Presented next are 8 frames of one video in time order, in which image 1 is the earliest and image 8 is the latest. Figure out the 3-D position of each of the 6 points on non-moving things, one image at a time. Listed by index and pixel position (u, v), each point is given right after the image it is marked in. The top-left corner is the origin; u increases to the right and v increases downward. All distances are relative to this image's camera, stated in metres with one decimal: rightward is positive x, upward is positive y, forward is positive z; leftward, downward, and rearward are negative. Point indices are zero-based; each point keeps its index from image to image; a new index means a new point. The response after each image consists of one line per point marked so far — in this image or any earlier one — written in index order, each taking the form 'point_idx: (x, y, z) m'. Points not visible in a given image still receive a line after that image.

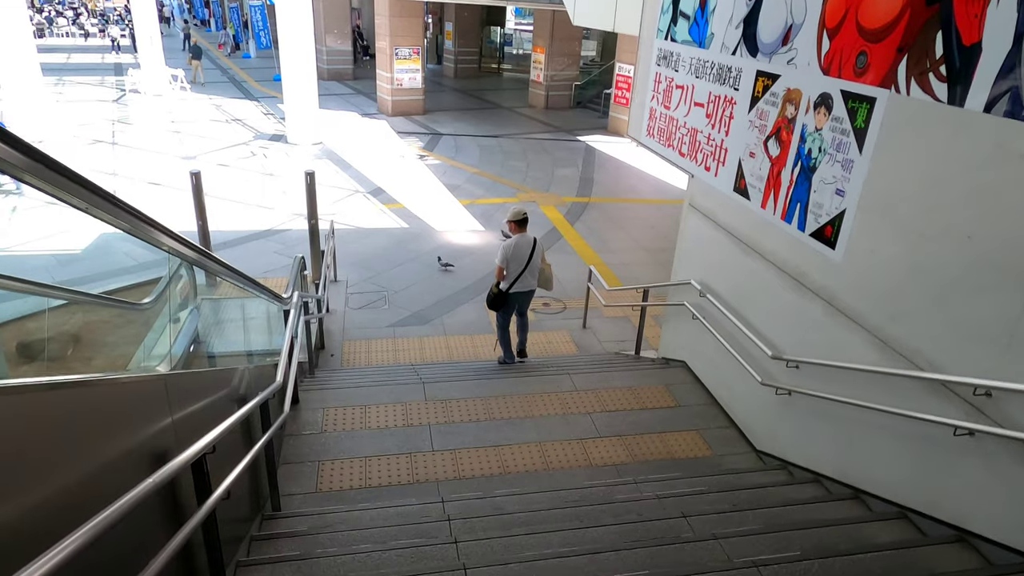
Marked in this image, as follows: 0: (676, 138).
0: (+1.4, +1.3, +5.8) m
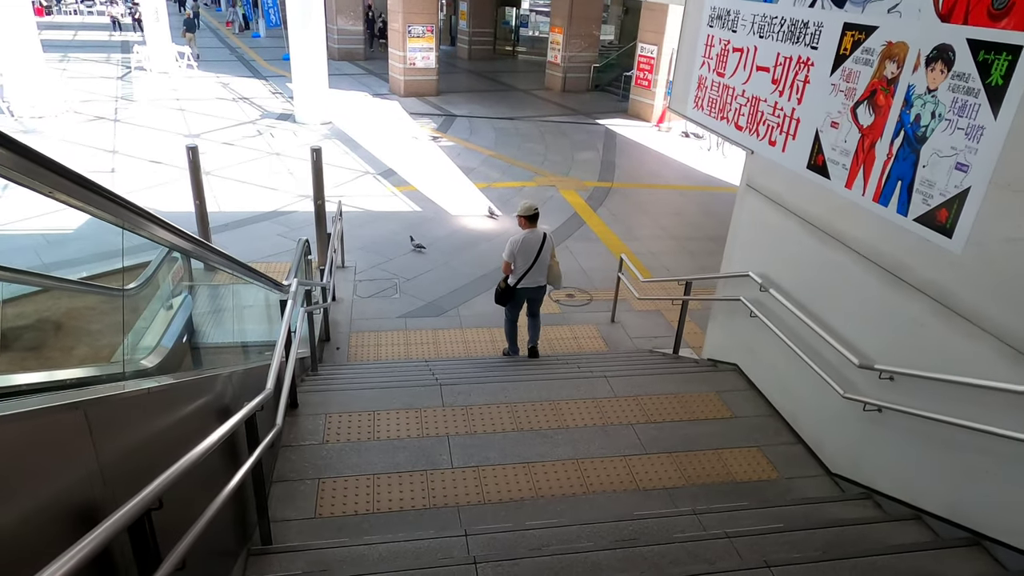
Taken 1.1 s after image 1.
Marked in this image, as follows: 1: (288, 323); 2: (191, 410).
0: (+1.6, +1.3, +5.1) m
1: (-1.4, -0.2, +4.1) m
2: (-1.4, -0.5, +2.9) m
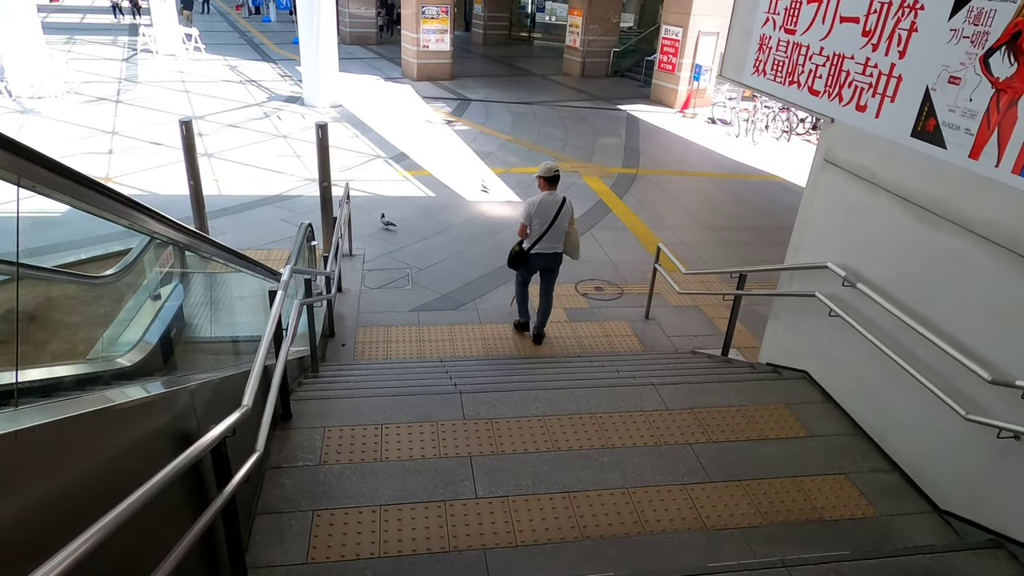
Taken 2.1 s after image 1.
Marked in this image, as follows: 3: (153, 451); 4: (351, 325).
0: (+1.9, +1.4, +4.3) m
1: (-1.2, -0.1, +3.4) m
2: (-1.2, -0.5, +2.2) m
3: (-1.2, -0.5, +2.2) m
4: (-1.5, -0.4, +6.4) m
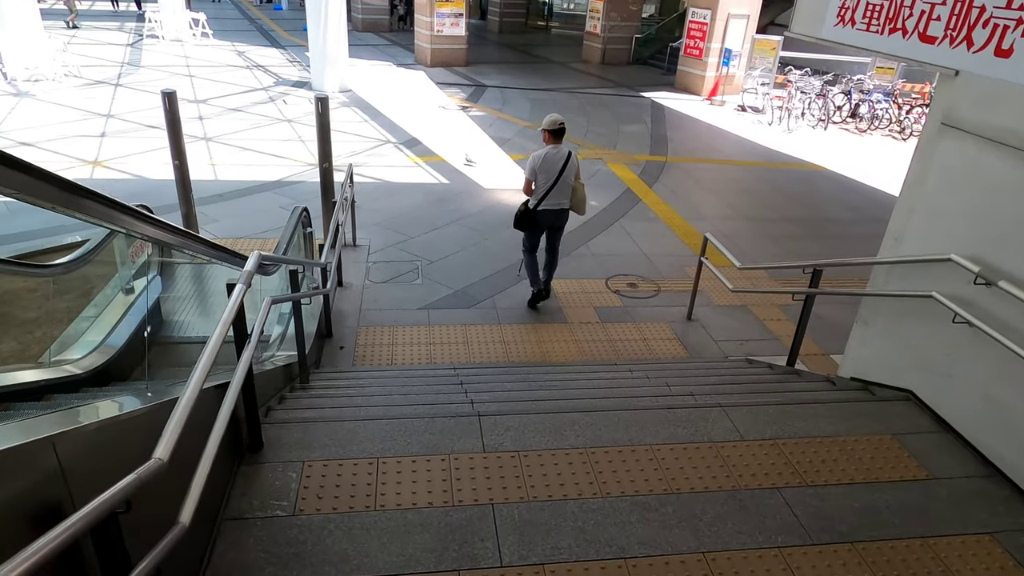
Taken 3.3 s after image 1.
0: (+2.0, +1.4, +3.4) m
1: (-1.0, -0.1, +2.6) m
2: (-1.1, -0.4, +1.3) m
3: (-1.1, -0.5, +1.4) m
4: (-1.3, -0.3, +5.6) m
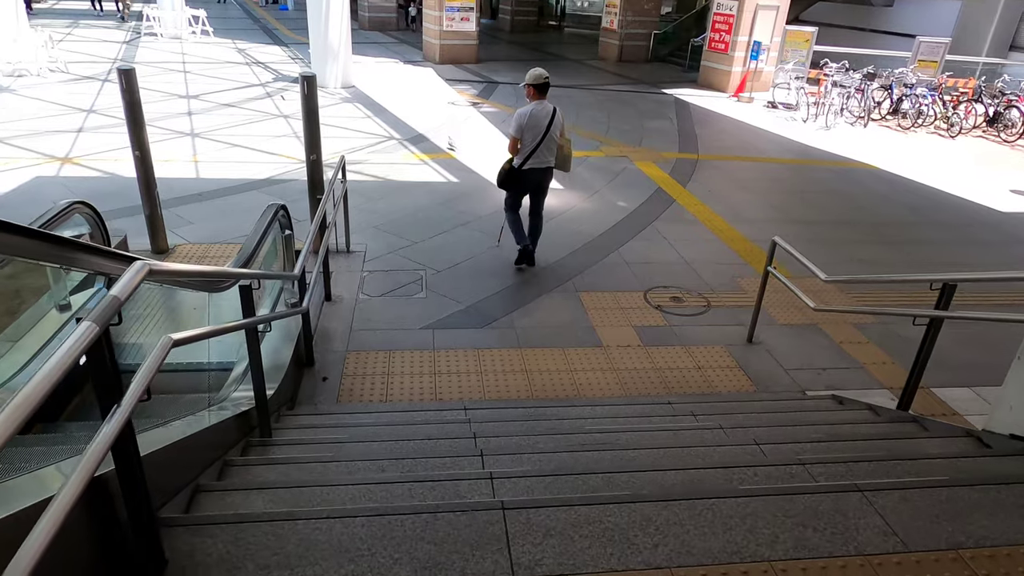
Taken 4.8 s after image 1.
0: (+2.2, +1.3, +2.4) m
1: (-0.9, -0.2, +1.5) m
2: (-1.0, -0.5, +0.3) m
3: (-1.0, -0.6, +0.4) m
4: (-1.2, -0.4, +4.6) m
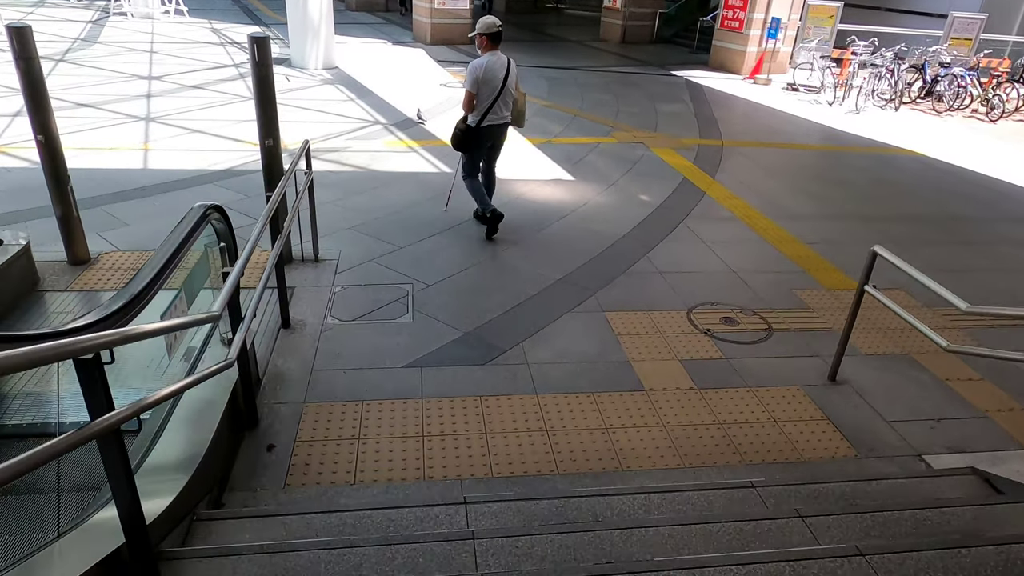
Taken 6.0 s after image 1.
0: (+2.3, +1.1, +1.2) m
1: (-0.8, -0.4, +0.4) m
2: (-0.9, -0.7, -0.8) m
3: (-0.9, -0.8, -0.8) m
4: (-1.1, -0.6, +3.4) m
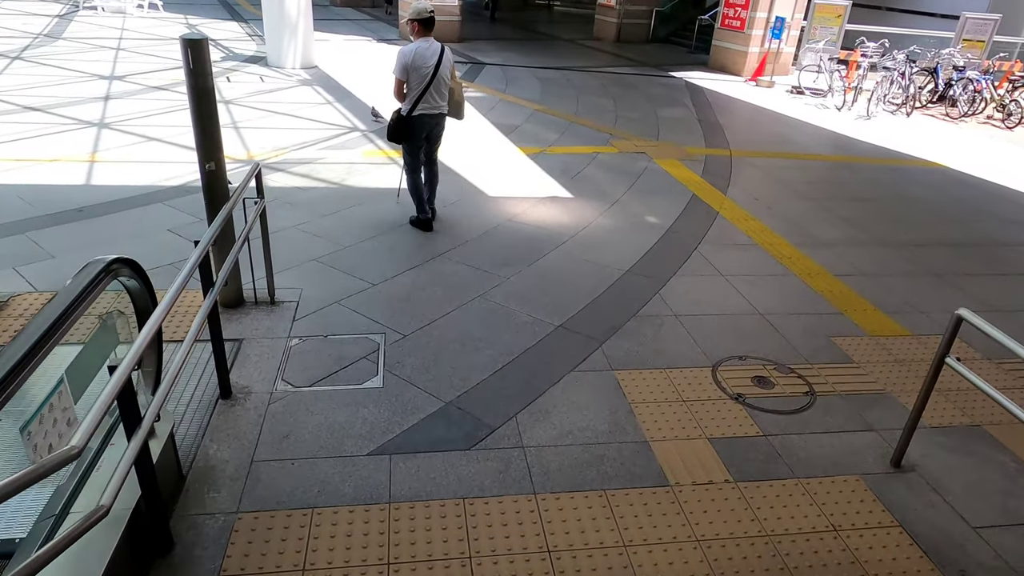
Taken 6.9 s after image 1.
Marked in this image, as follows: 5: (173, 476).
0: (+2.3, +0.8, +0.5) m
1: (-0.8, -0.7, -0.4) m
2: (-0.8, -1.0, -1.6) m
3: (-0.8, -1.1, -1.5) m
4: (-1.1, -0.9, +2.7) m
5: (-1.3, -0.7, +2.6) m
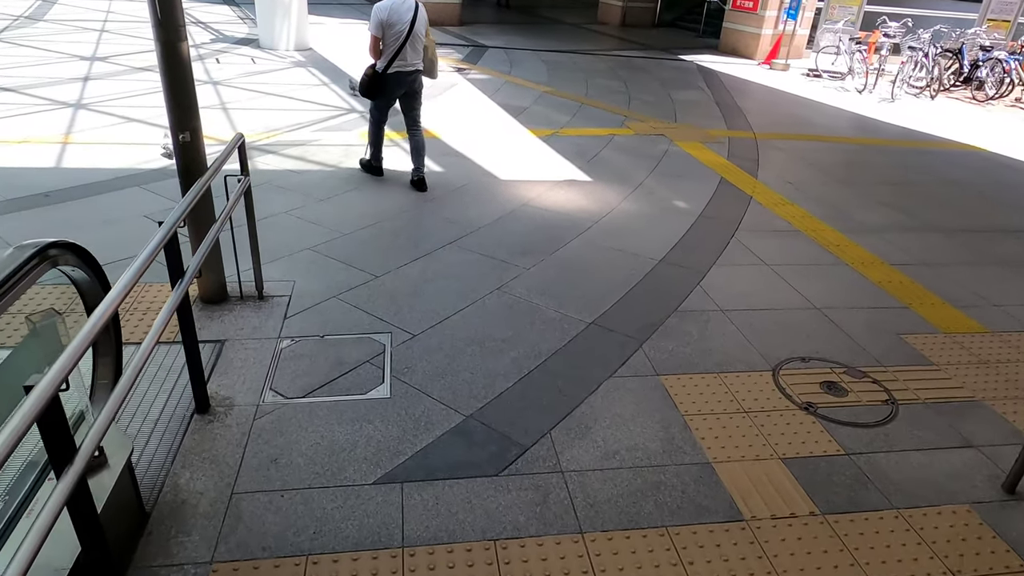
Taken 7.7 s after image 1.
0: (+2.4, +0.8, 0.0) m
1: (-0.6, -0.7, -0.9) m
2: (-0.7, -1.1, -2.1) m
3: (-0.7, -1.1, -2.1) m
4: (-1.0, -0.8, +2.1) m
5: (-1.2, -0.7, +2.1) m
